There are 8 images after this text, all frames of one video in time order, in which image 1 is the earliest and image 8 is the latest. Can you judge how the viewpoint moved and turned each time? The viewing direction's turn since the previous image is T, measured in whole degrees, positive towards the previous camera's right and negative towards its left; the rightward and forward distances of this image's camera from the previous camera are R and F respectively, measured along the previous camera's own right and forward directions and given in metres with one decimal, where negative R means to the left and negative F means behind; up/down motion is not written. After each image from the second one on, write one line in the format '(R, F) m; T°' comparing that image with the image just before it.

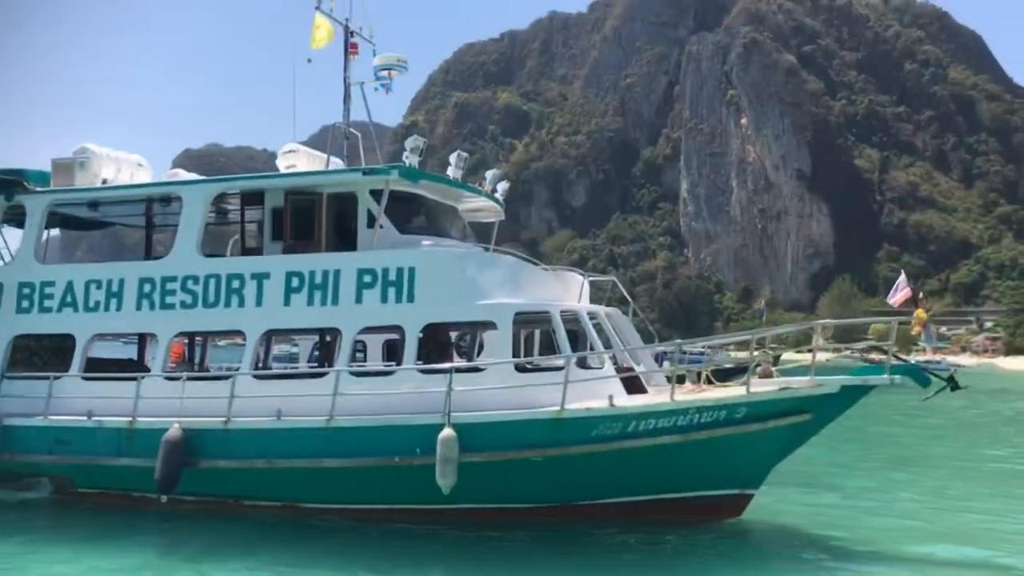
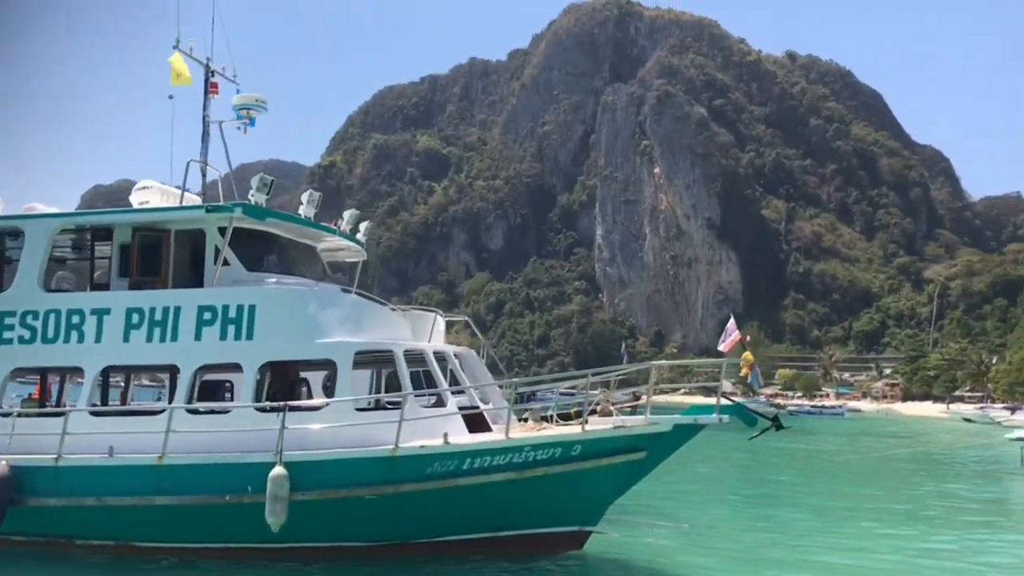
(+1.0, -0.2) m; +5°
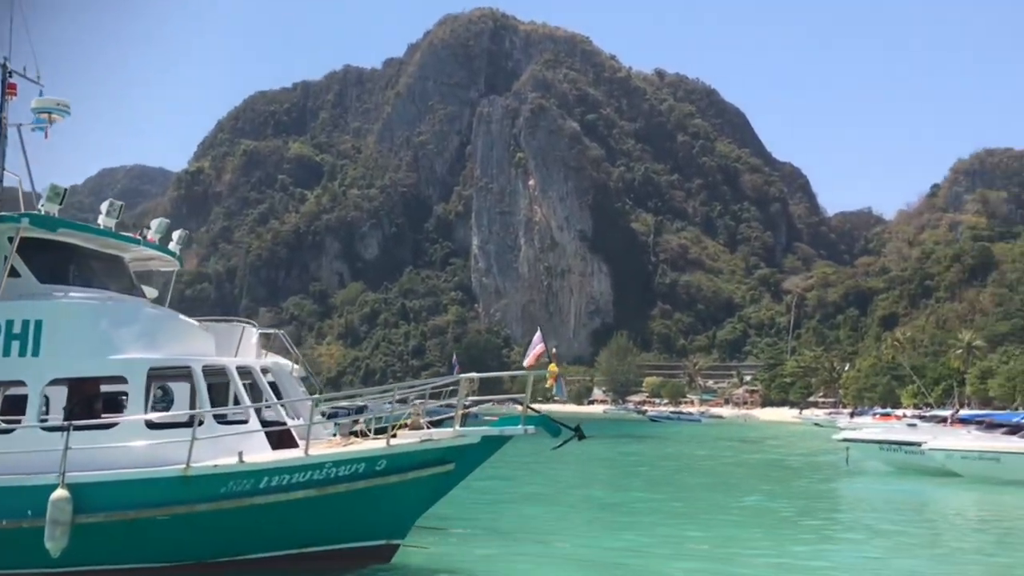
(+0.9, -0.1) m; +7°
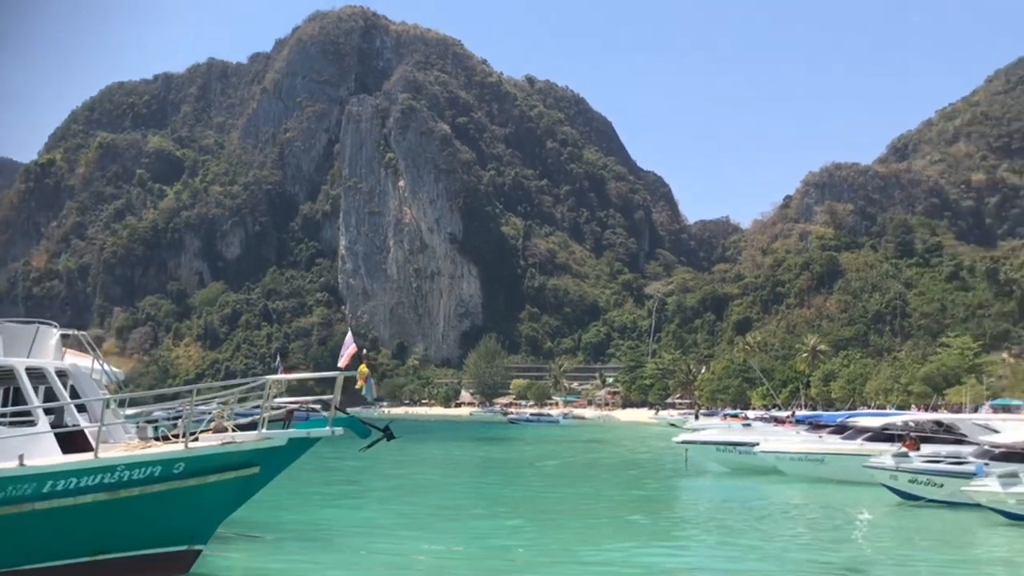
(+0.8, -0.1) m; +7°
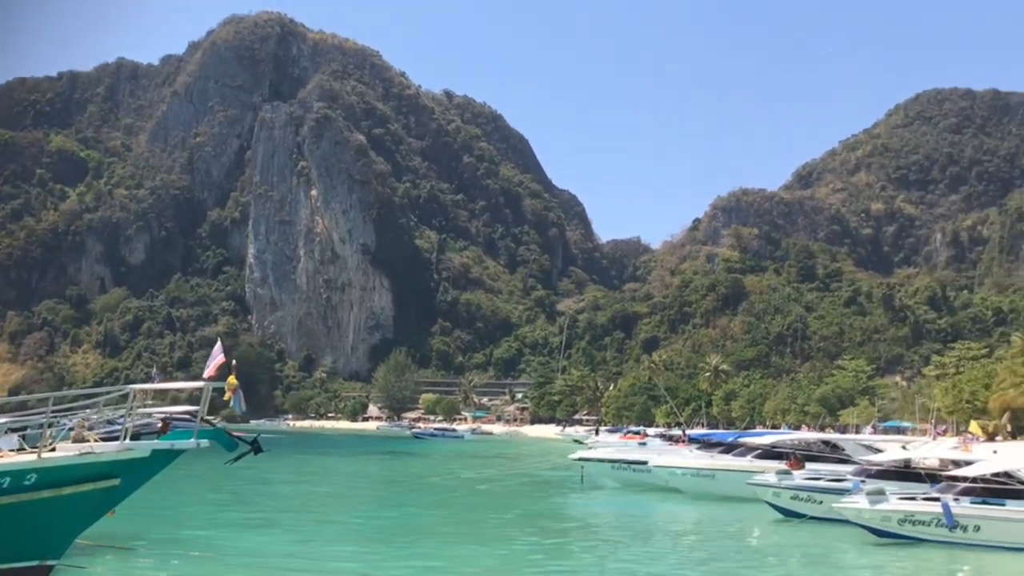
(+0.5, -0.1) m; +5°
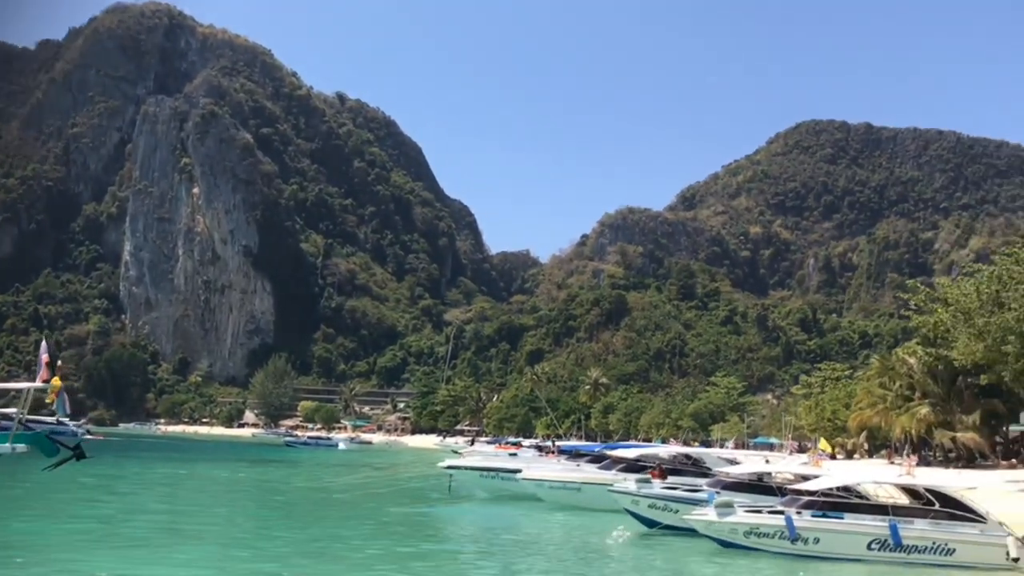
(+0.5, -0.1) m; +6°
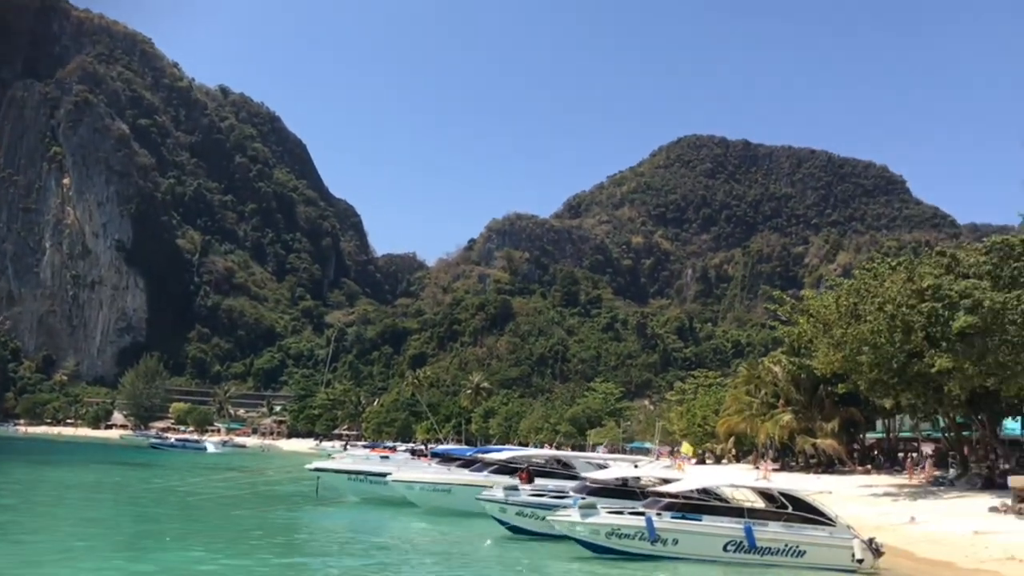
(+0.5, 0.0) m; +7°
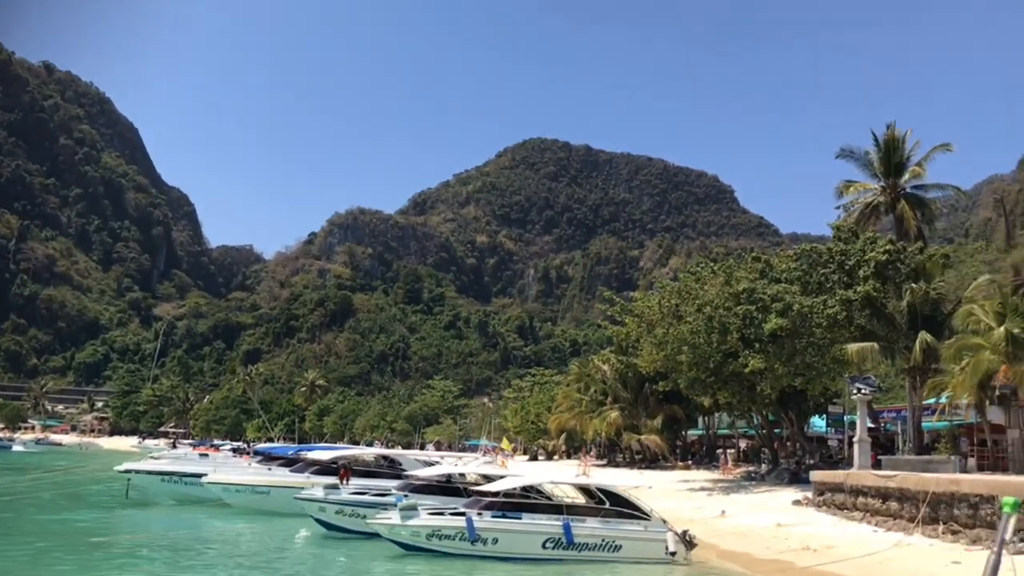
(+0.6, +0.1) m; +9°
